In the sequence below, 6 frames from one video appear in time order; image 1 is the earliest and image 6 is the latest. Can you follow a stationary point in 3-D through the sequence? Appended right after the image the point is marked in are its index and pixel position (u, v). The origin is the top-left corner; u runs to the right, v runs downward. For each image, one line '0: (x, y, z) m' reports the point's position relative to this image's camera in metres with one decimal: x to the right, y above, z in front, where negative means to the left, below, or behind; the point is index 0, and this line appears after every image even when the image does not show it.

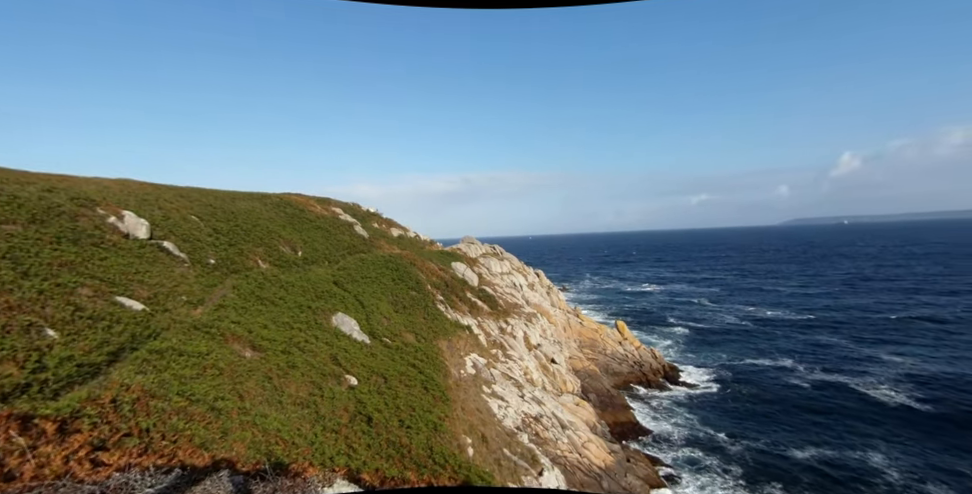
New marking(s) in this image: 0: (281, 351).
0: (-6.1, -3.0, +15.2) m
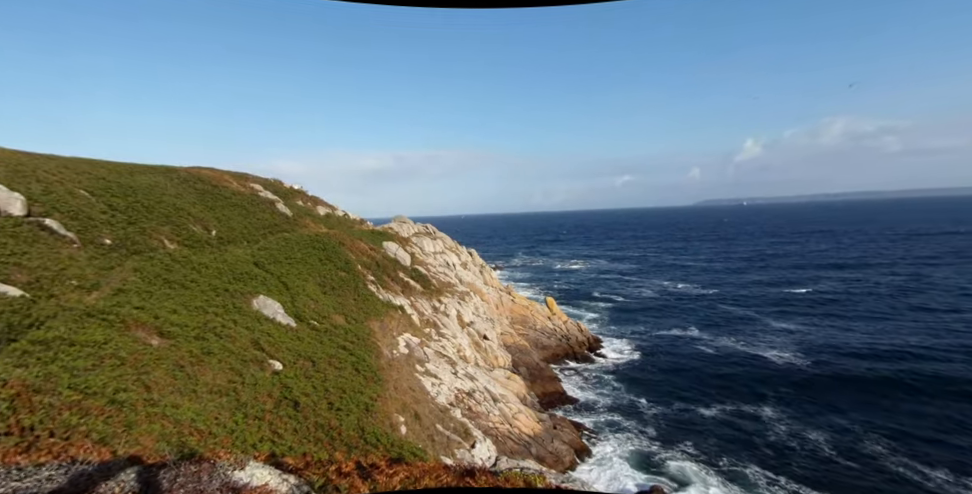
0: (-8.0, -2.4, +14.3) m
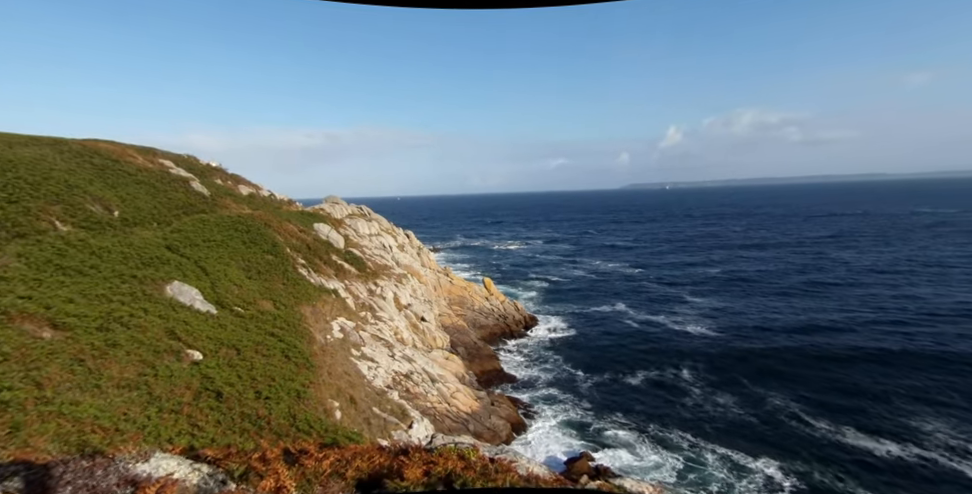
0: (-9.7, -2.0, +13.2) m
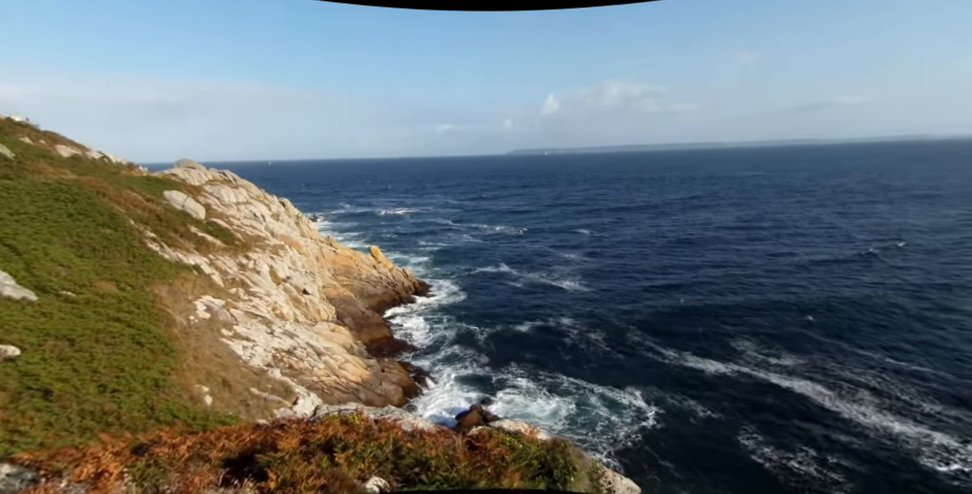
0: (-12.3, -1.6, +10.6) m
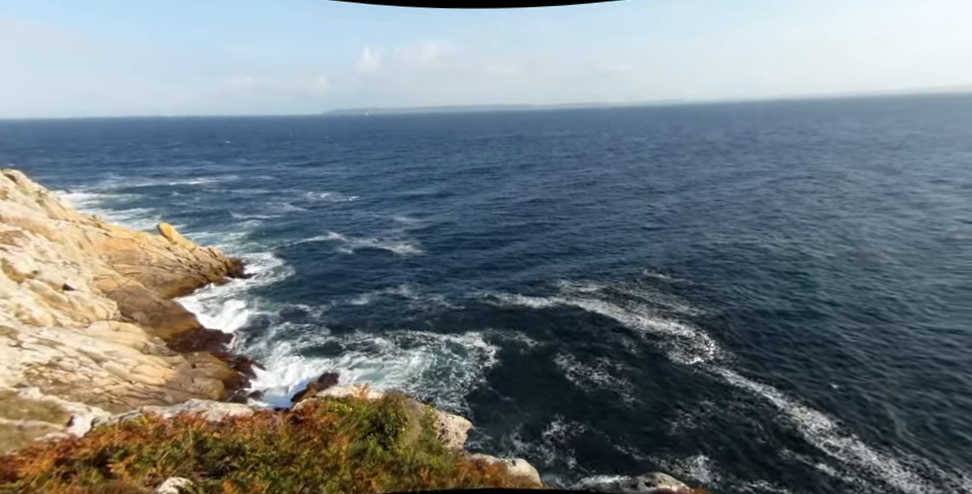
0: (-15.2, -2.2, +5.4) m
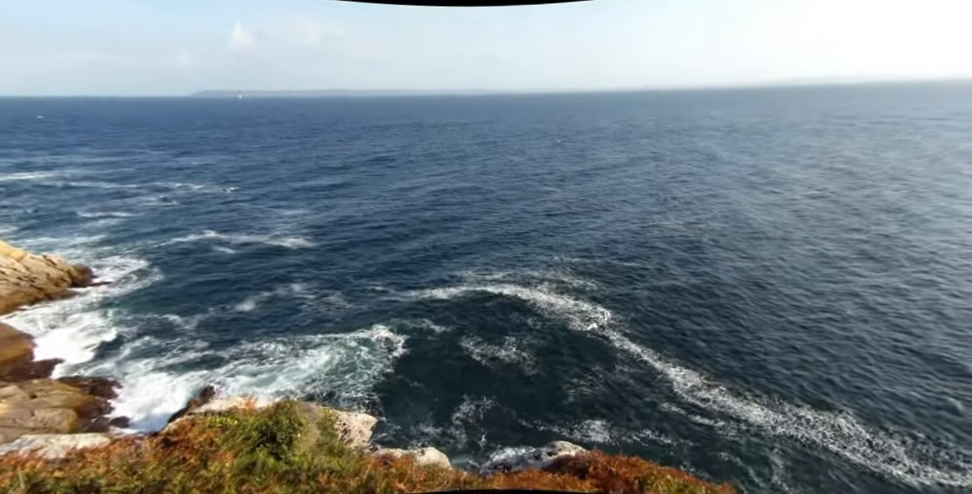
0: (-15.7, -3.0, +1.5) m
